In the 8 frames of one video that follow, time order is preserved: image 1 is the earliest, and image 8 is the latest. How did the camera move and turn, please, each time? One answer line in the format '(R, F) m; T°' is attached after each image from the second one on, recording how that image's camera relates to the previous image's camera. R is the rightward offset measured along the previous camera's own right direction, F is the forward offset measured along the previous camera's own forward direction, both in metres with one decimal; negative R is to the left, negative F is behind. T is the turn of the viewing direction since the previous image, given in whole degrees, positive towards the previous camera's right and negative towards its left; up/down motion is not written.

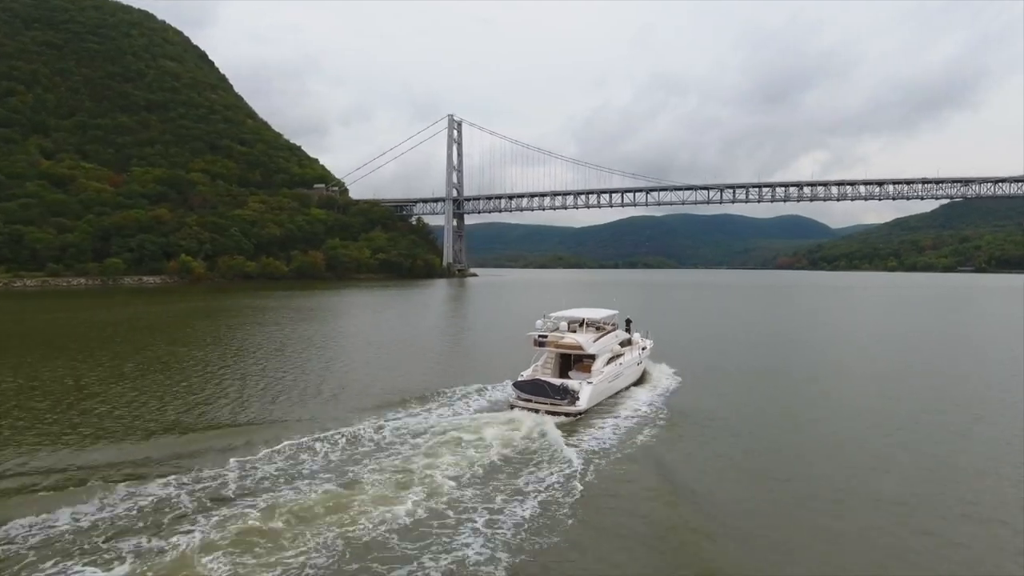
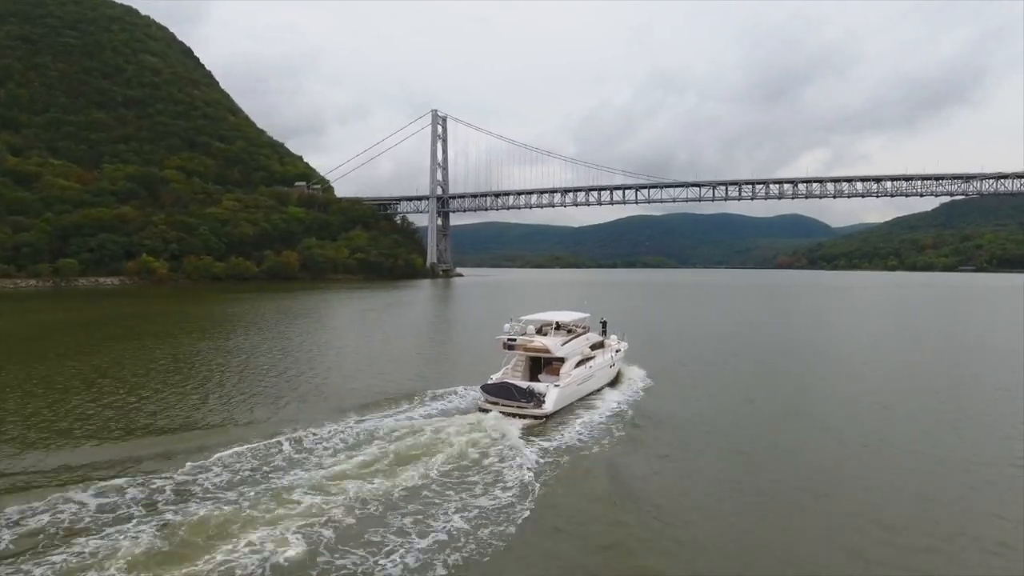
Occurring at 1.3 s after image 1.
(+1.1, +1.6) m; 0°
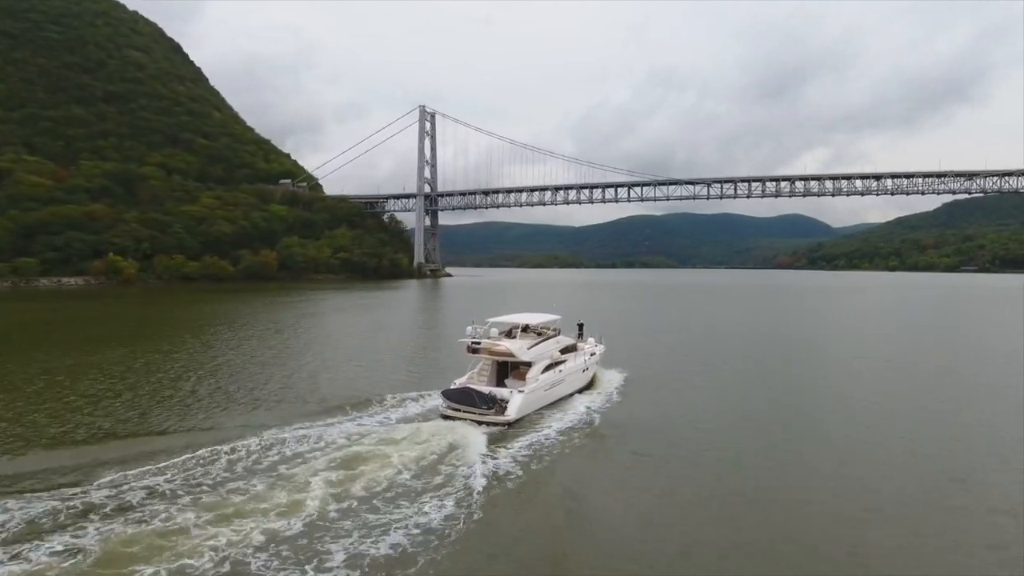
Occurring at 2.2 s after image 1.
(+0.9, +1.4) m; 0°
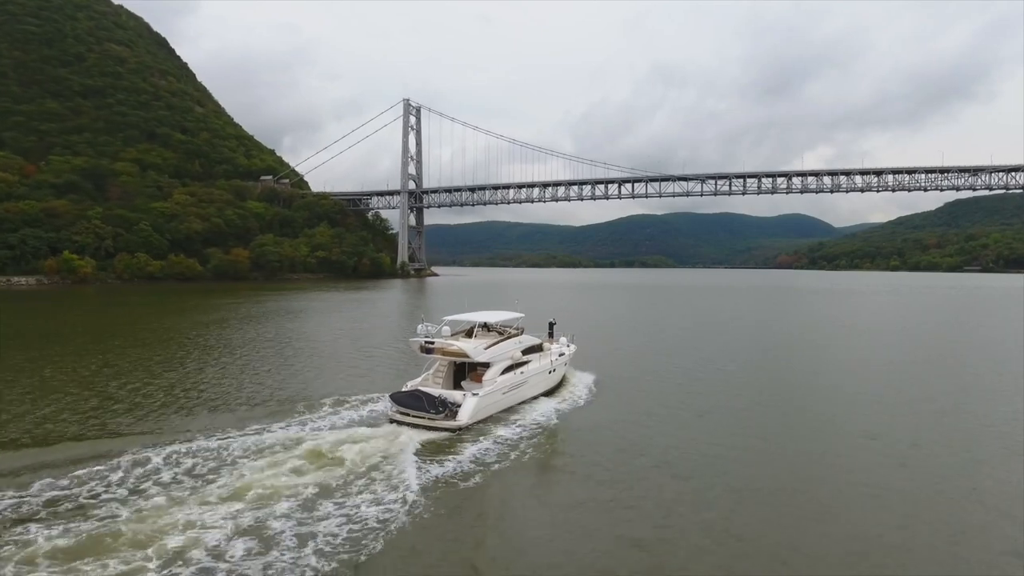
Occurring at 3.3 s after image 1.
(+1.1, +1.7) m; 0°
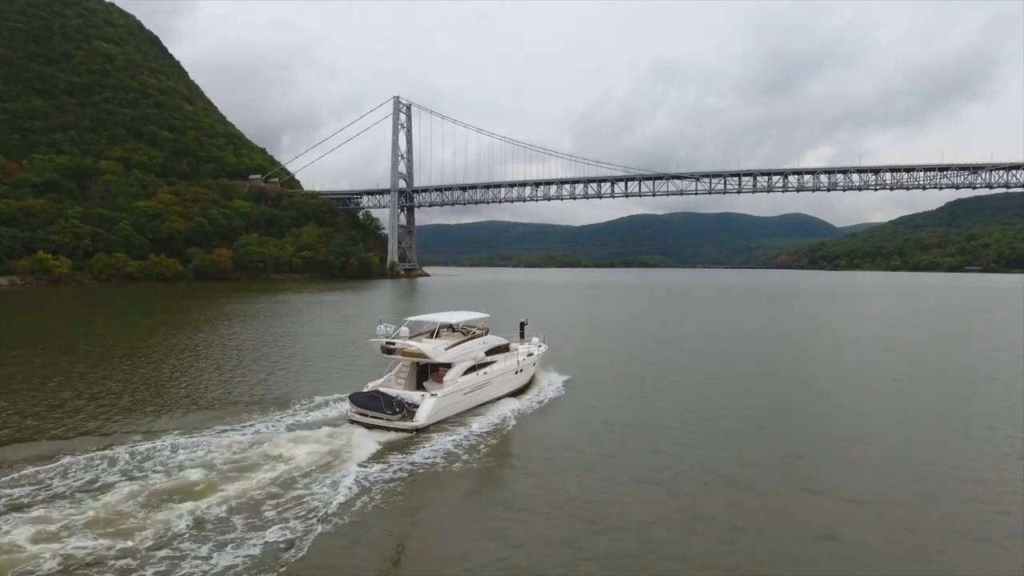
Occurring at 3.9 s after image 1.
(+0.7, +0.8) m; 0°
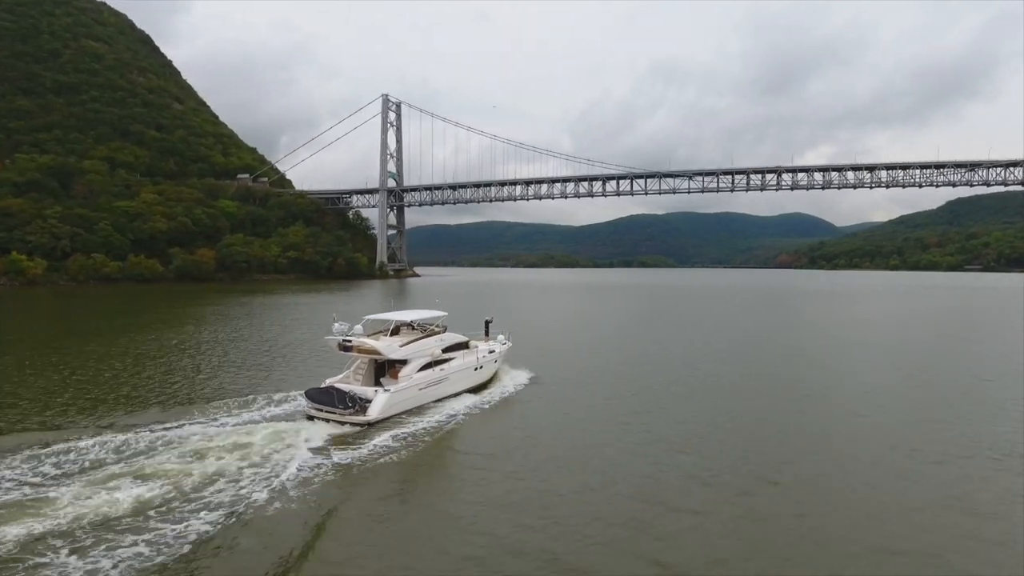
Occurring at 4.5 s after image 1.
(+0.7, +0.6) m; 0°
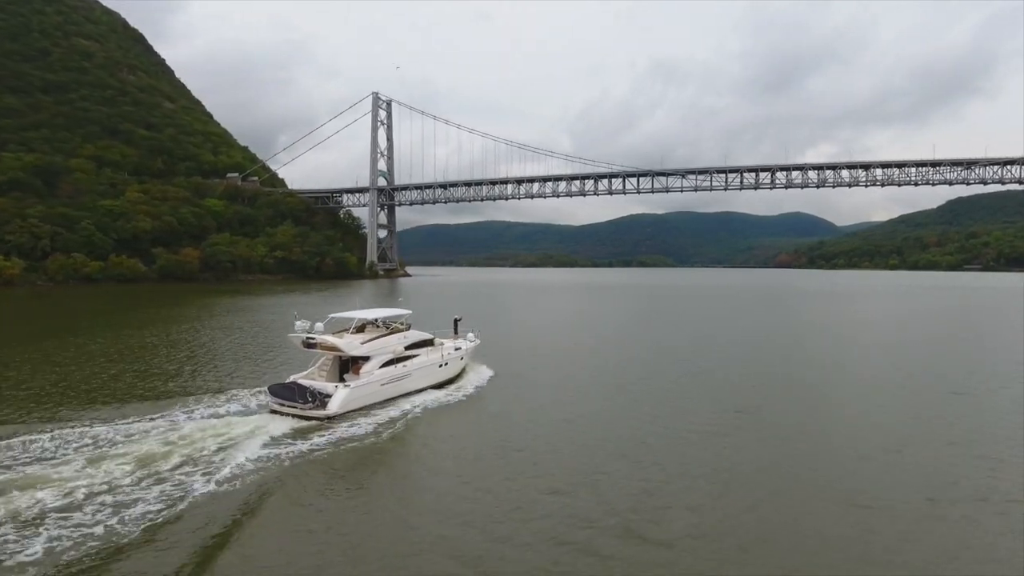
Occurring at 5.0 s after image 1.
(+0.7, +0.5) m; 0°
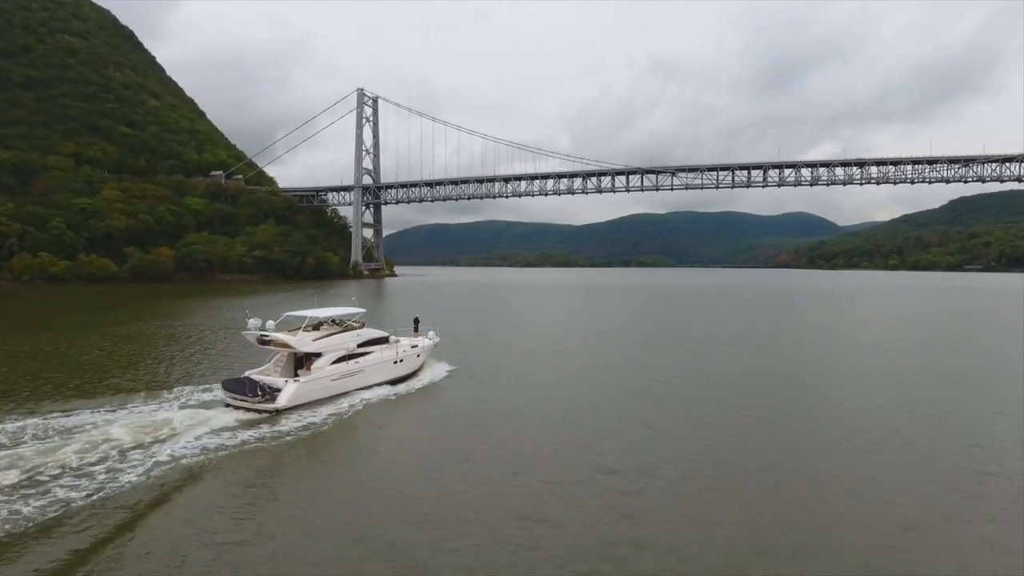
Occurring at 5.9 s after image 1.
(+1.0, +0.9) m; 0°
